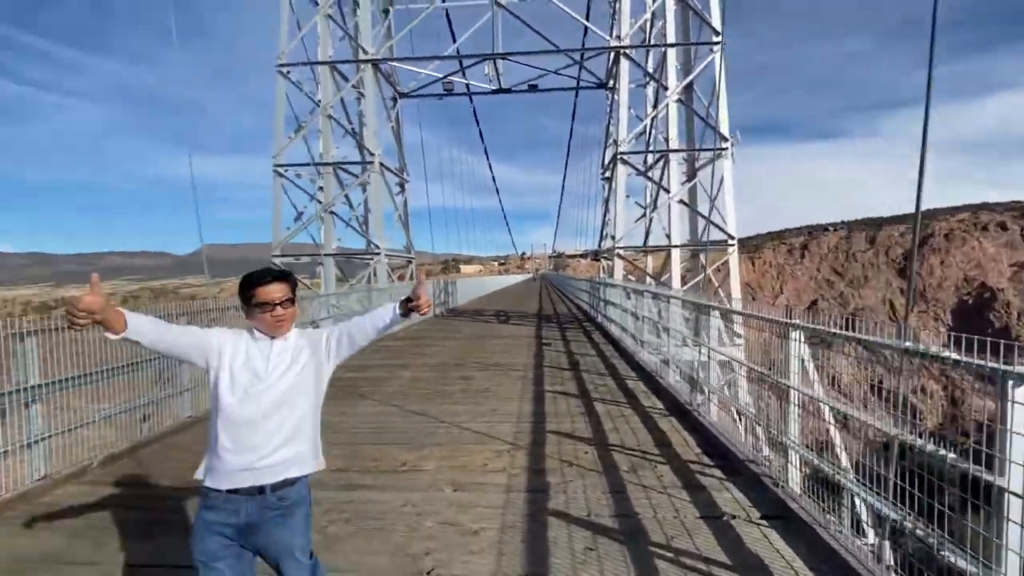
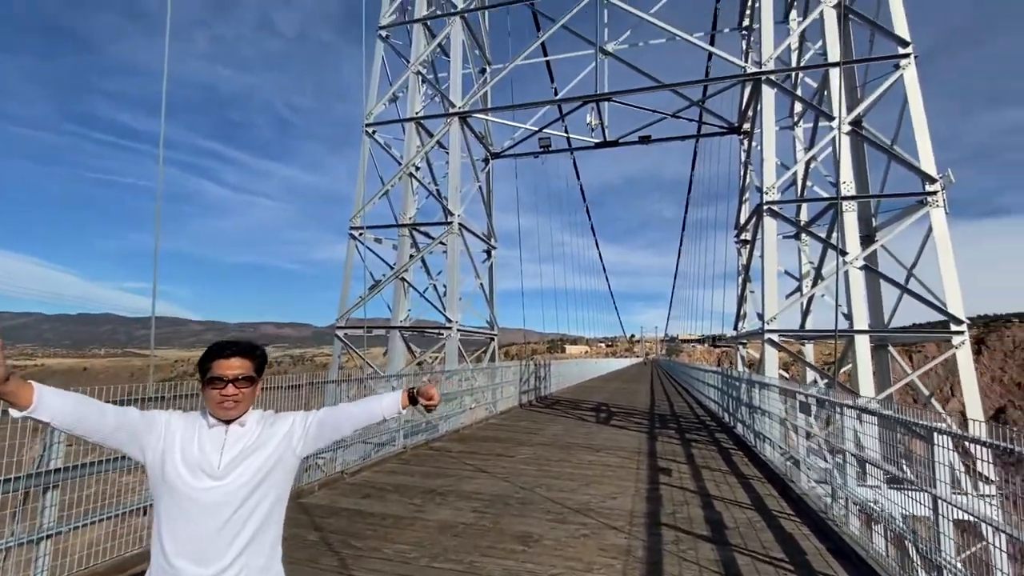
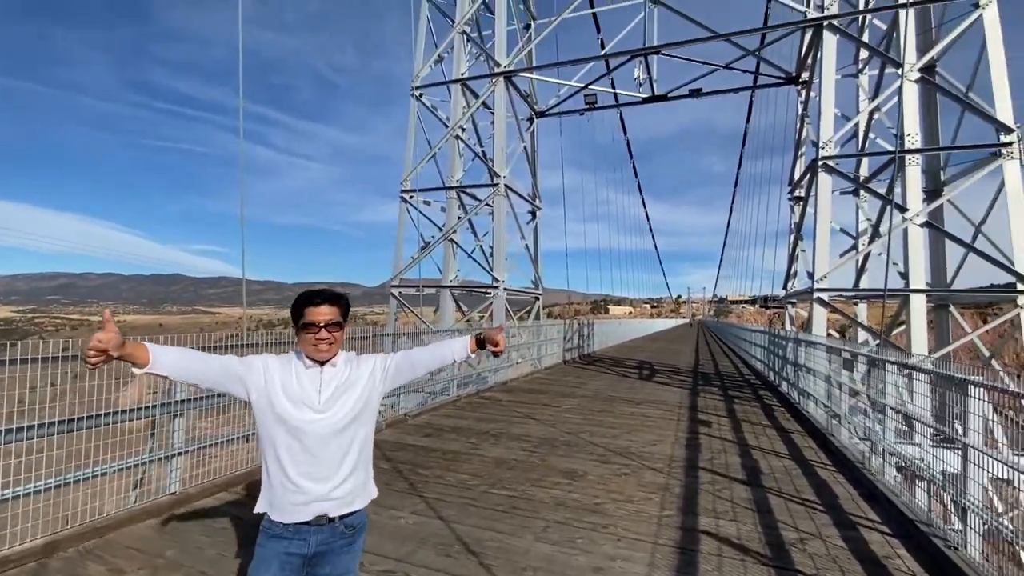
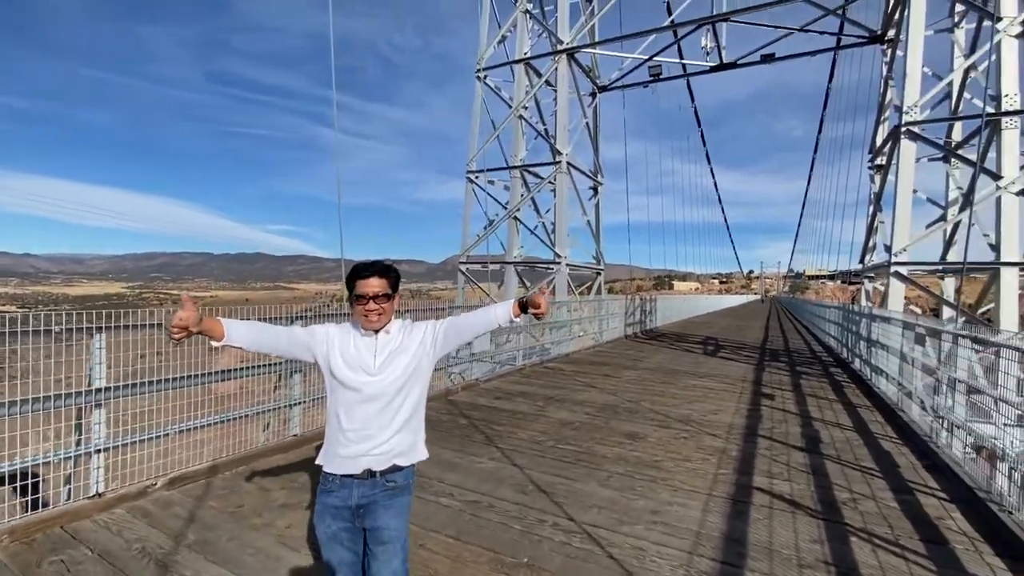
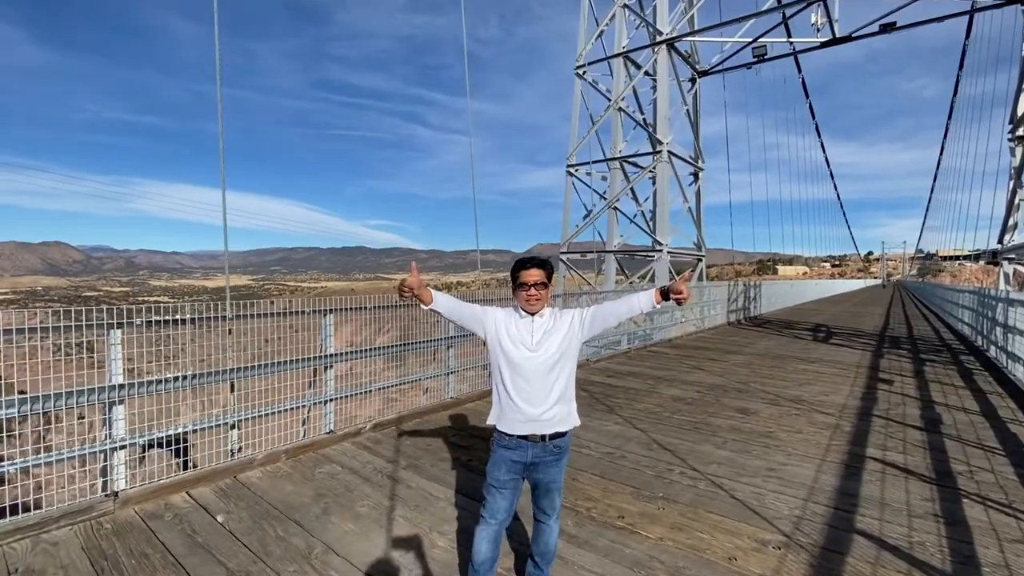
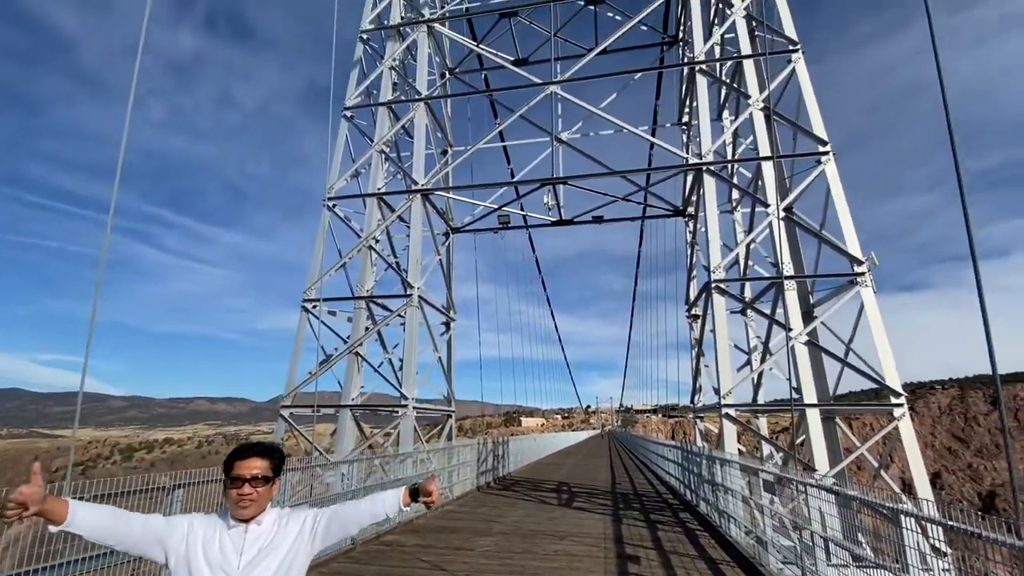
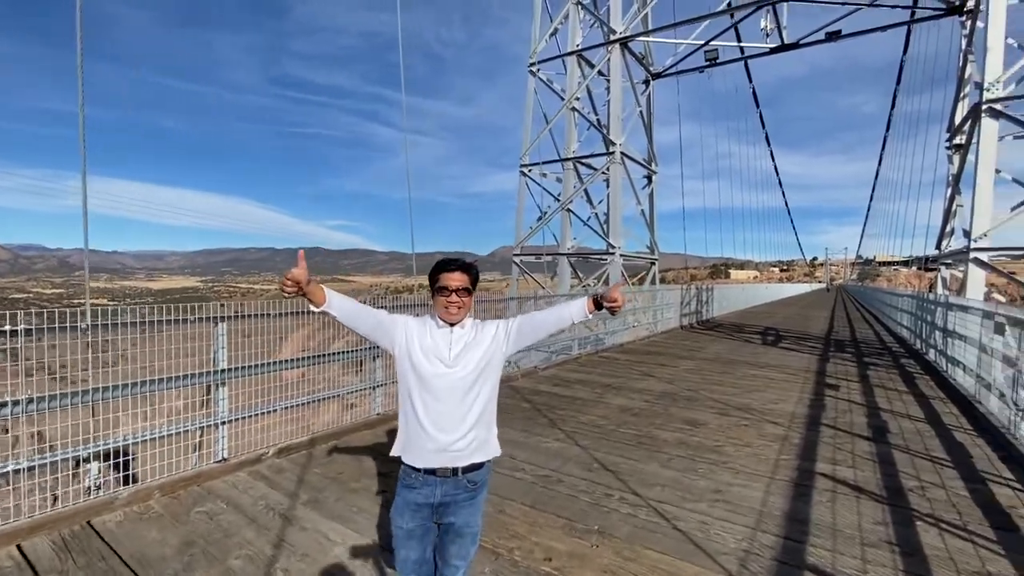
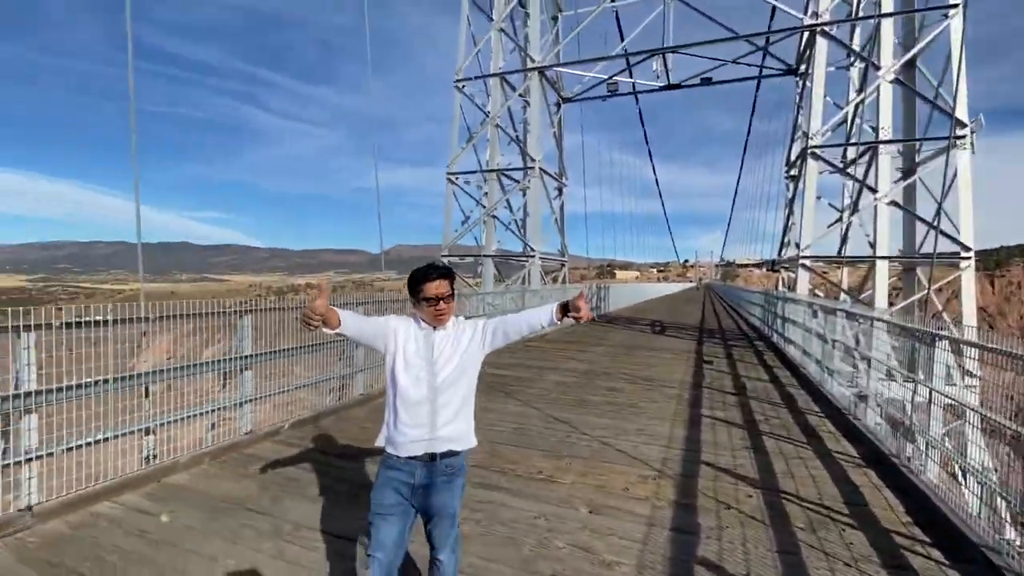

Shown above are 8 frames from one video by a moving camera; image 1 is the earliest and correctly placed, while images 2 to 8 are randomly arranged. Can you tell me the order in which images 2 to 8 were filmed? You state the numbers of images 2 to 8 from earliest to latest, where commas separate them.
8, 5, 7, 4, 3, 2, 6
